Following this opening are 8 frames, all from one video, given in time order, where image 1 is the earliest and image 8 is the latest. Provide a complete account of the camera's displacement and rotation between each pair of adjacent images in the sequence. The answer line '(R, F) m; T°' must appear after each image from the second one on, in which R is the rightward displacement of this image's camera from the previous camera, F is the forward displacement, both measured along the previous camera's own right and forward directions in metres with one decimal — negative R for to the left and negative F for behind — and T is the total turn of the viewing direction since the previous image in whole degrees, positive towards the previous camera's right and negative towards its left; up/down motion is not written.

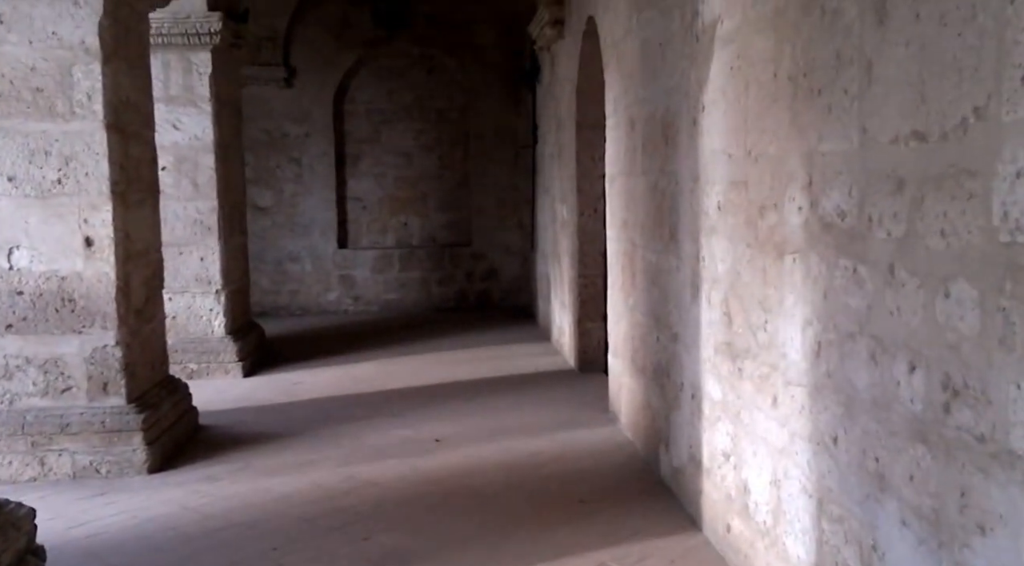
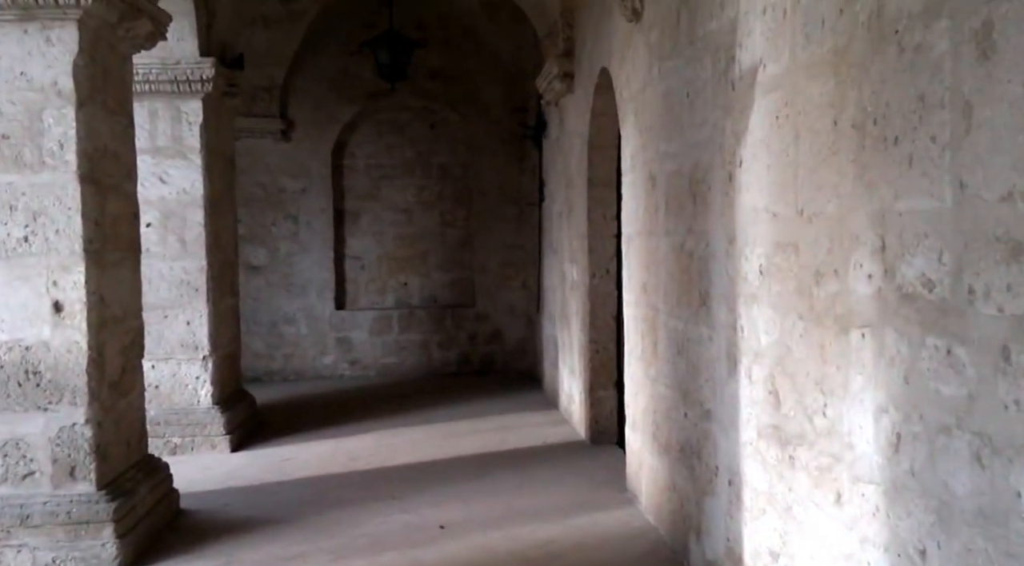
(0.0, +0.3) m; 0°
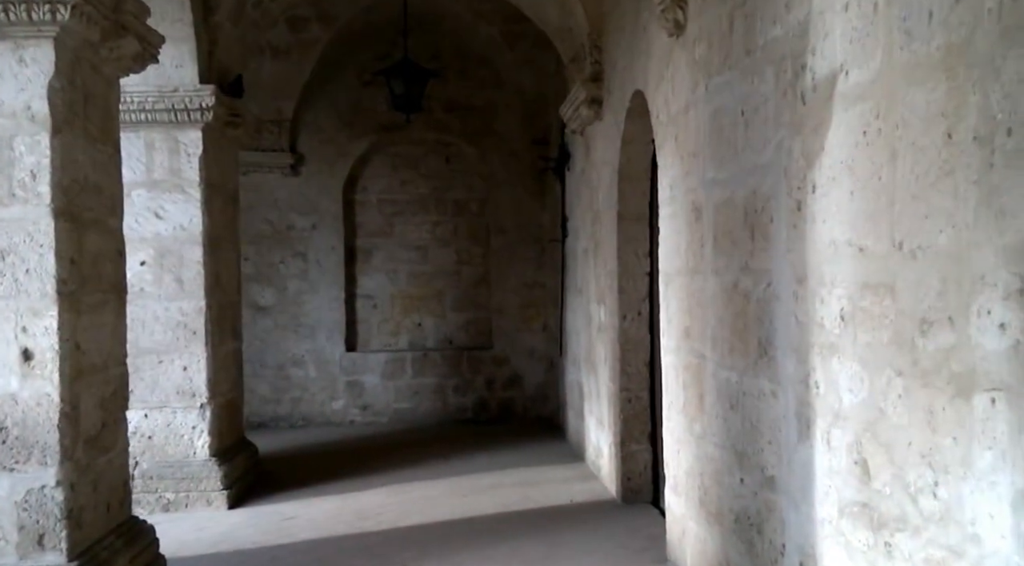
(0.0, +0.3) m; -1°
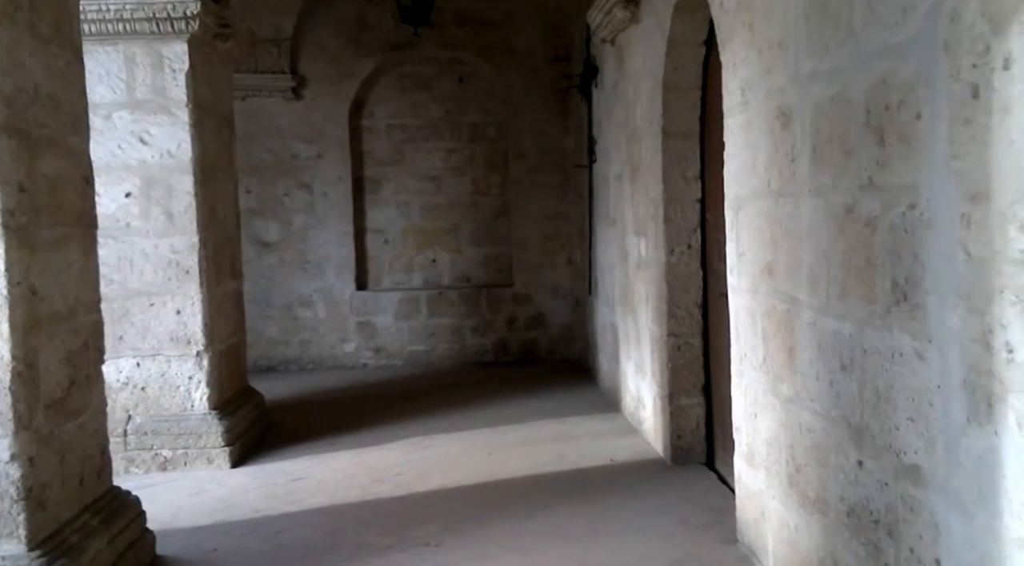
(-0.1, +0.5) m; -1°
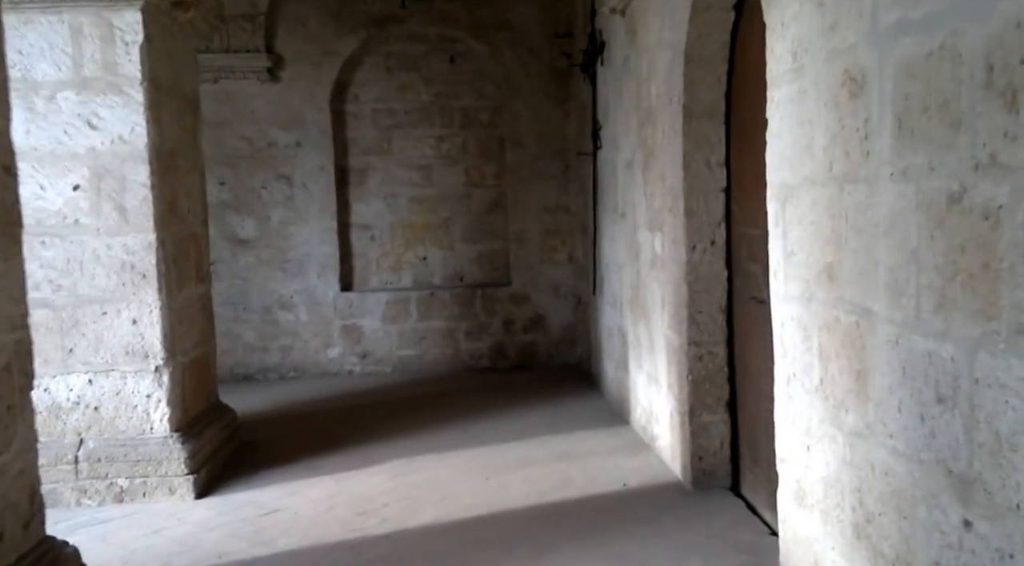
(0.0, +0.4) m; 0°
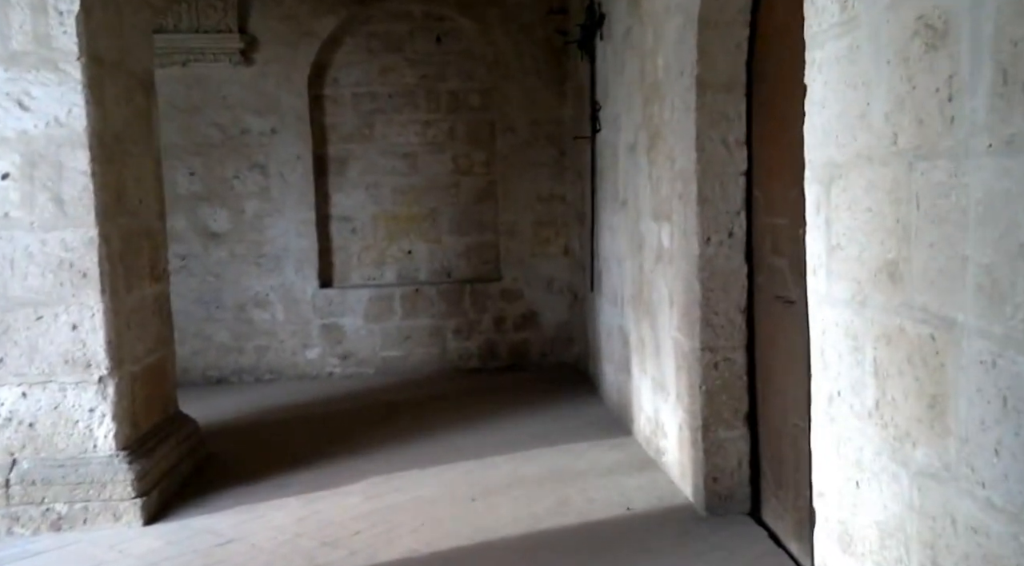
(0.0, +0.4) m; 0°
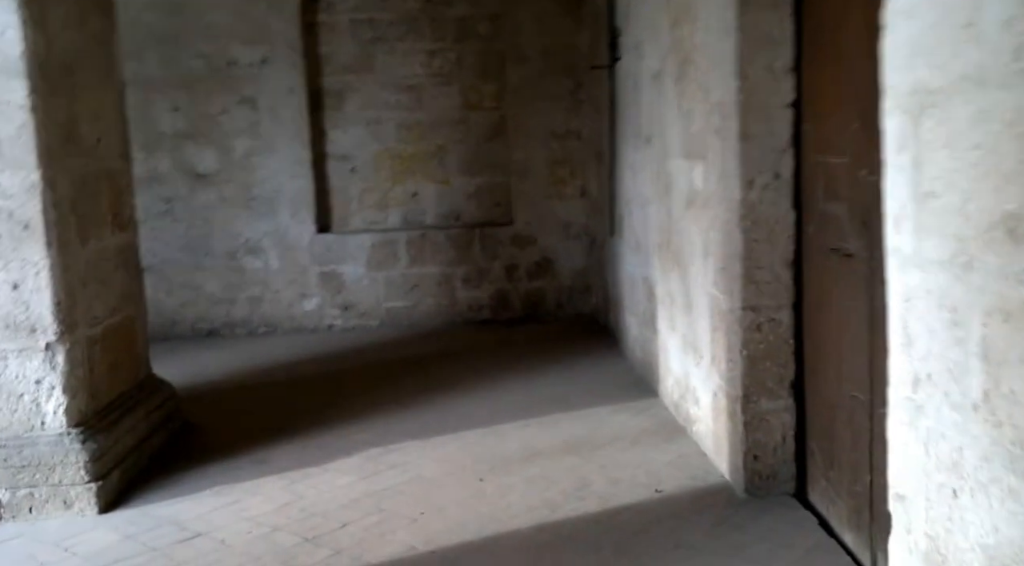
(0.0, +0.4) m; -1°
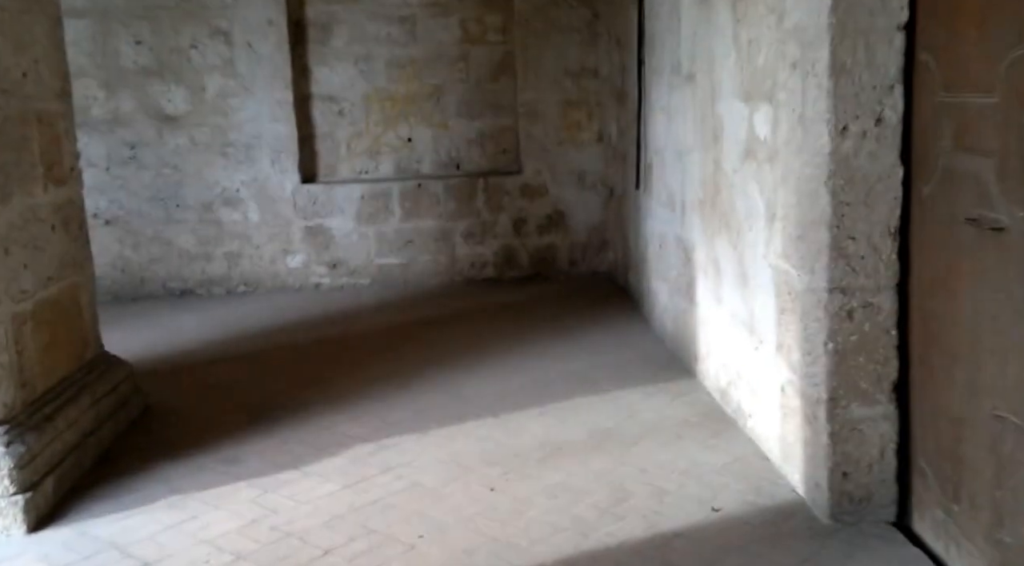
(-0.1, +0.5) m; 0°
